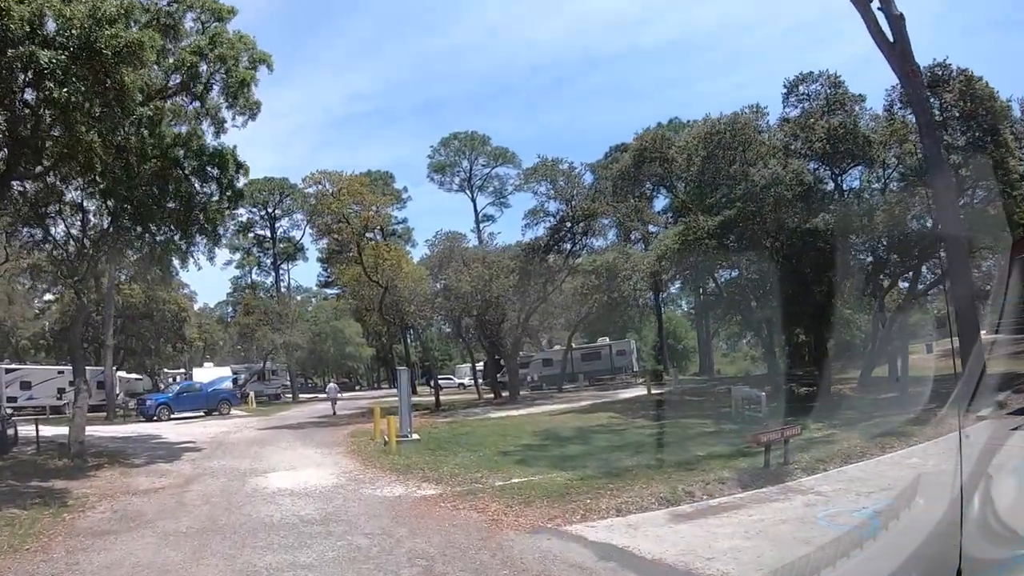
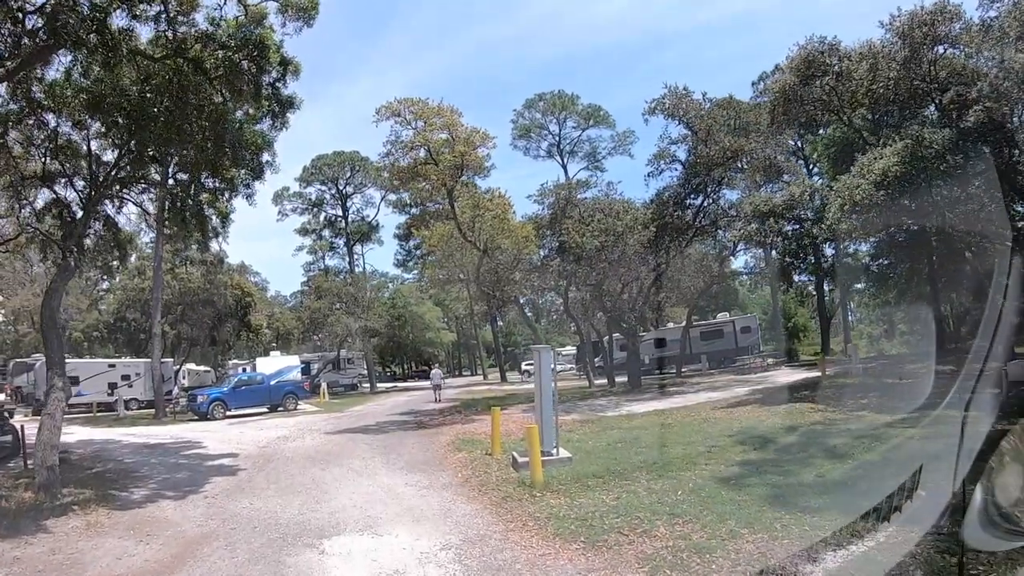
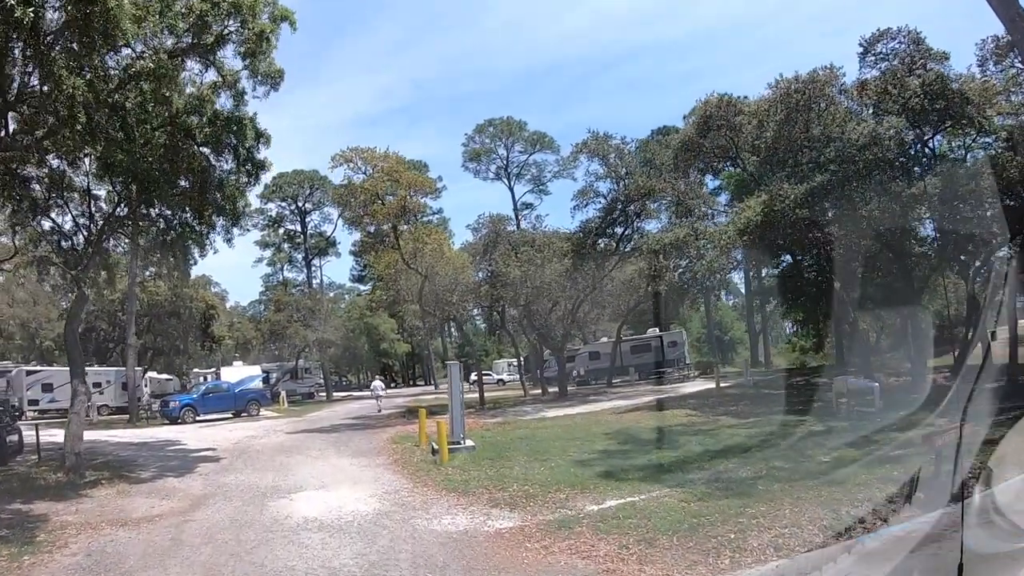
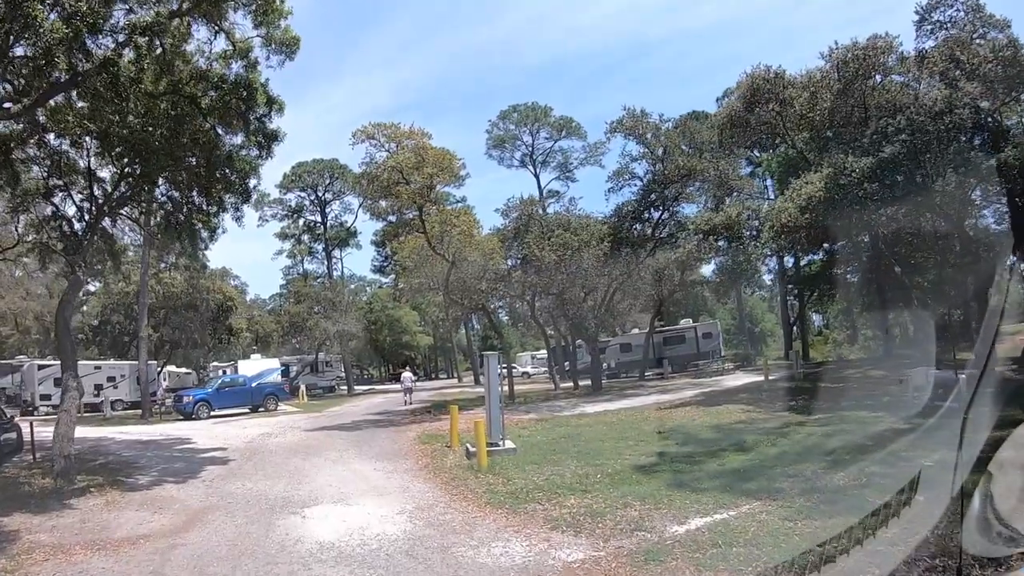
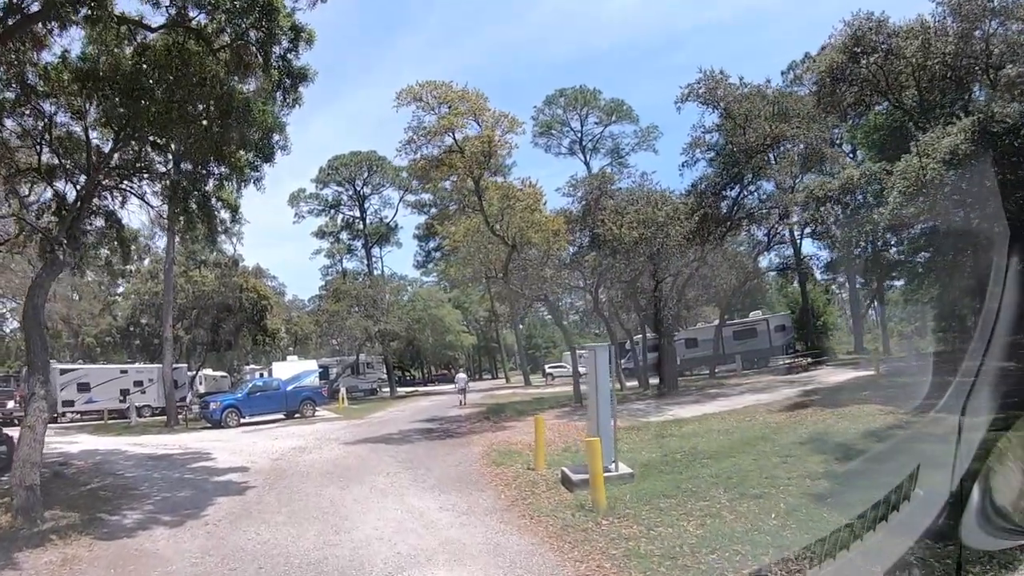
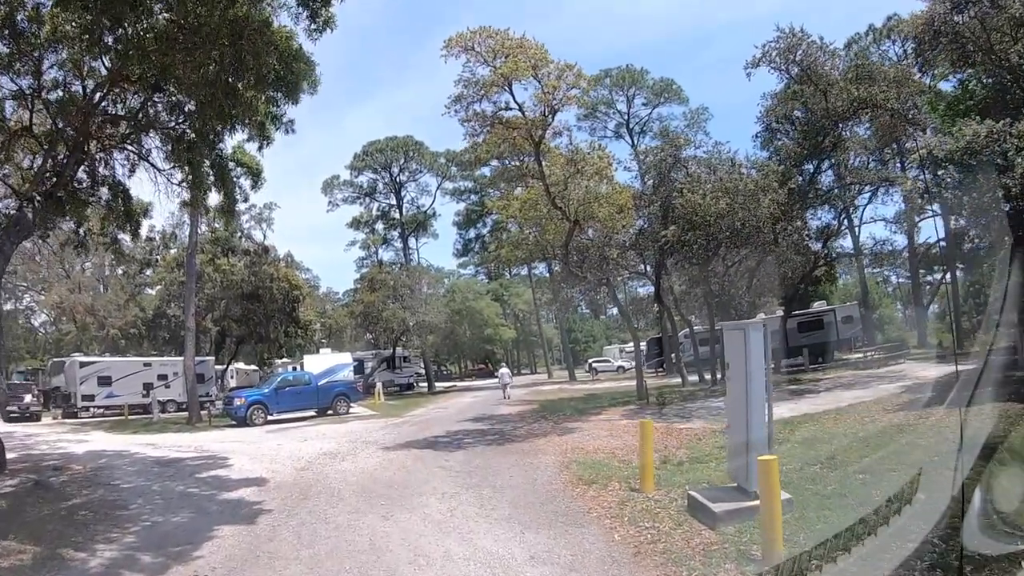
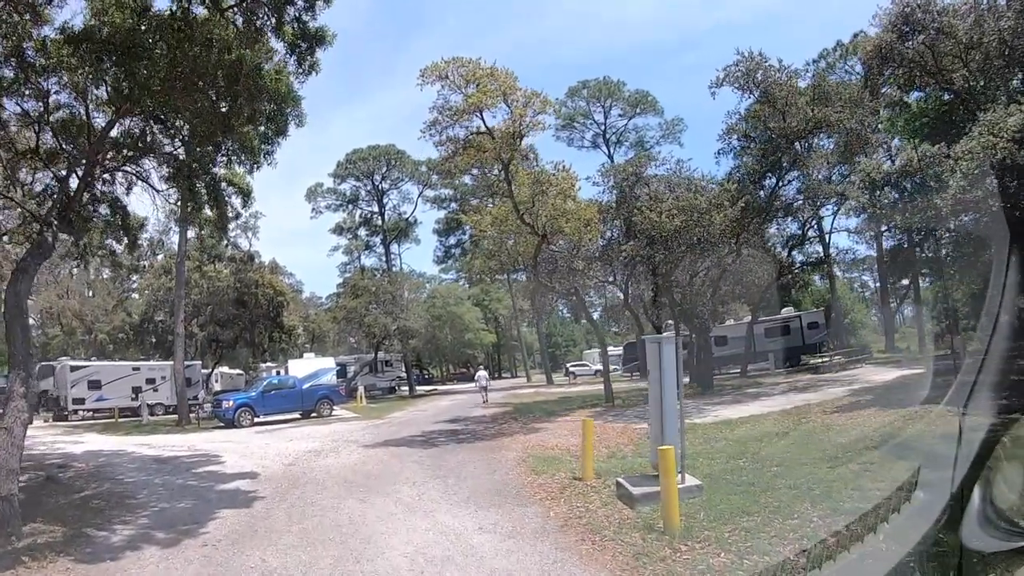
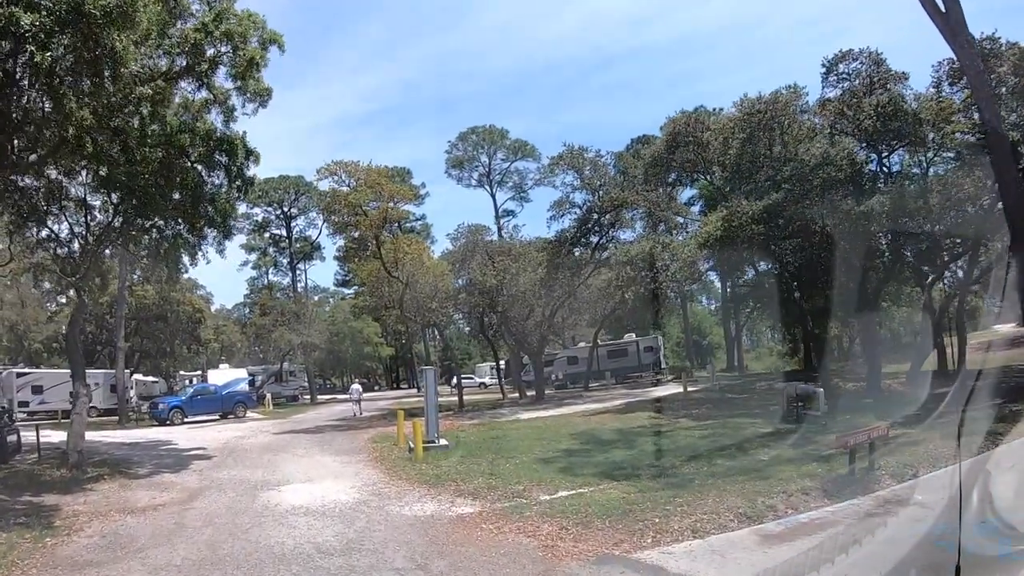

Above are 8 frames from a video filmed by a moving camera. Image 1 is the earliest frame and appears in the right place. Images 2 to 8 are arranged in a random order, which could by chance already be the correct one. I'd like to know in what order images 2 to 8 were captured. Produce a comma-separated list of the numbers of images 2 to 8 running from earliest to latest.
8, 3, 4, 2, 5, 7, 6
